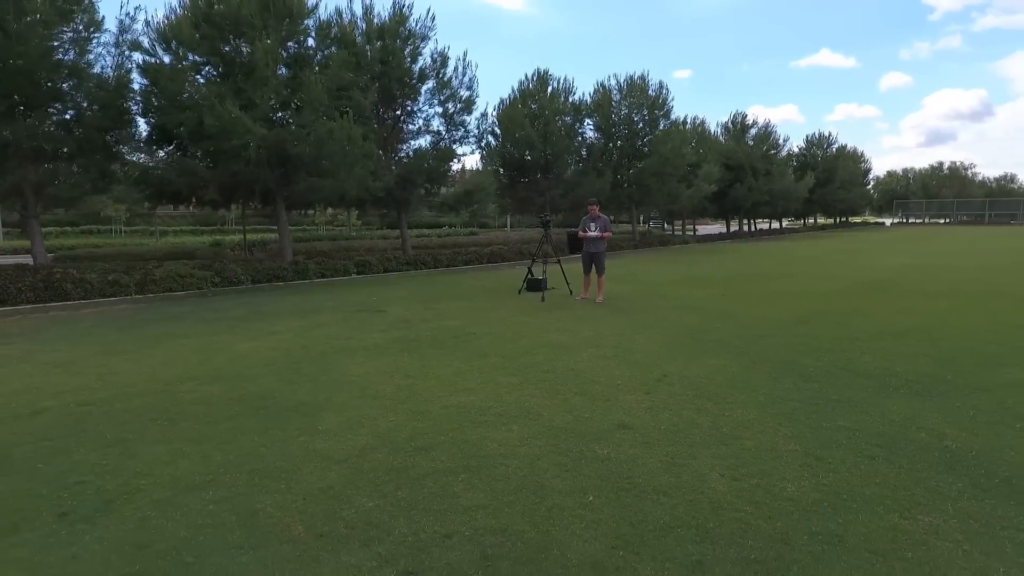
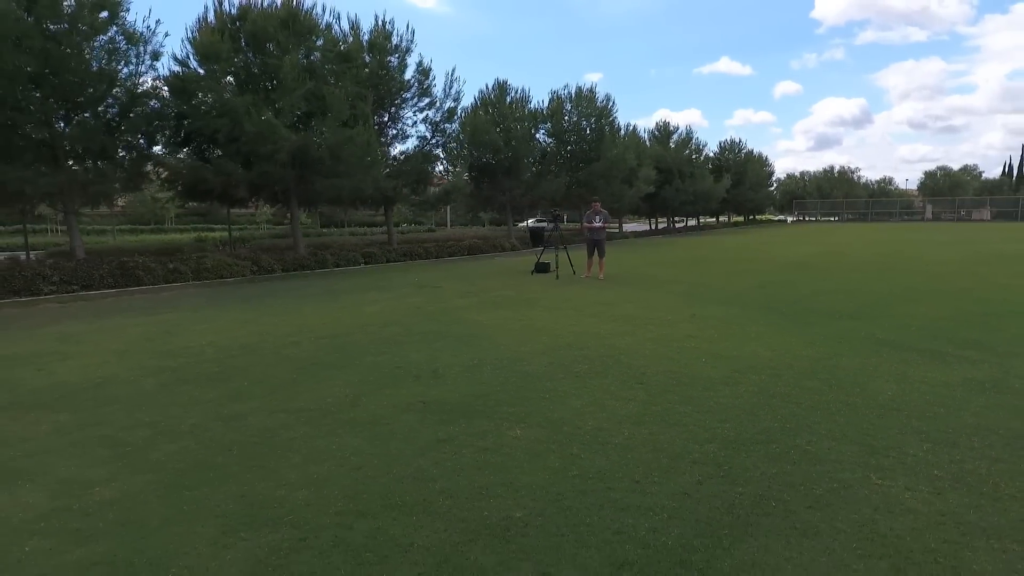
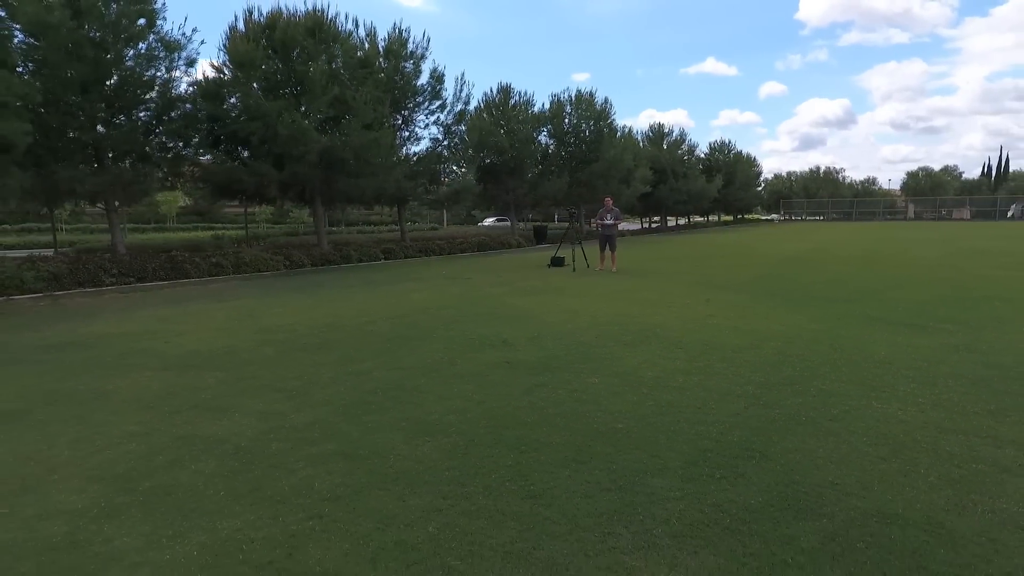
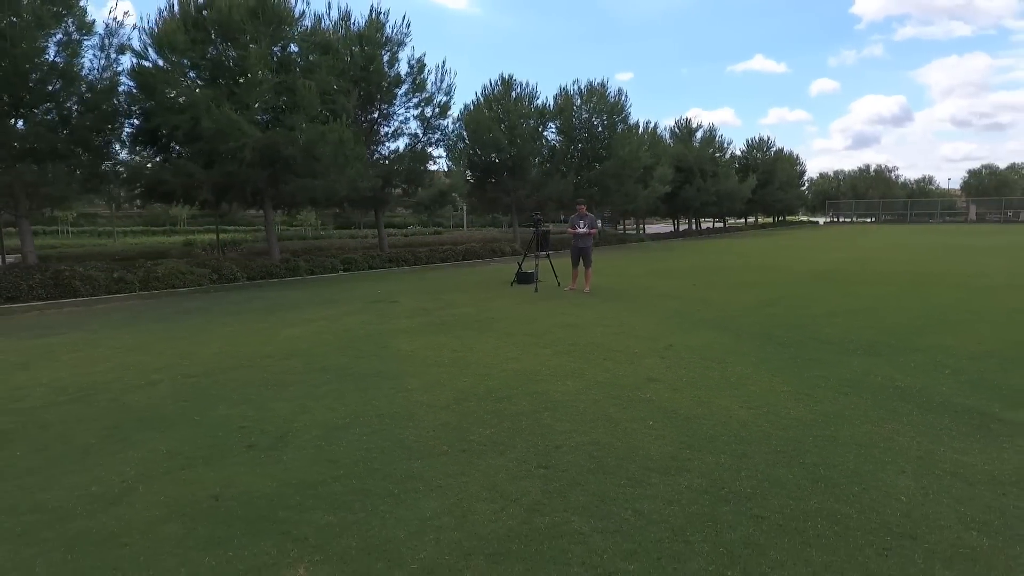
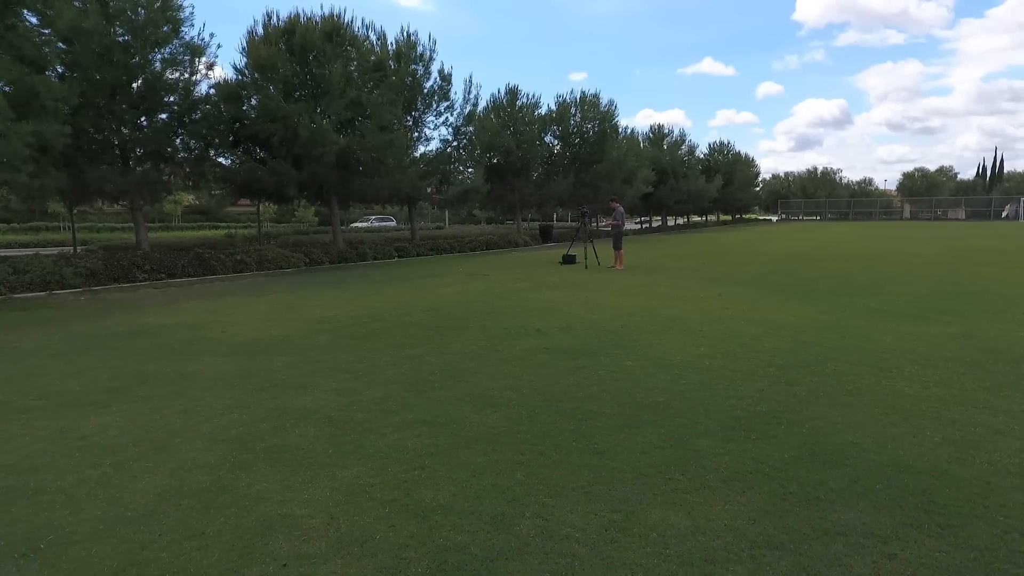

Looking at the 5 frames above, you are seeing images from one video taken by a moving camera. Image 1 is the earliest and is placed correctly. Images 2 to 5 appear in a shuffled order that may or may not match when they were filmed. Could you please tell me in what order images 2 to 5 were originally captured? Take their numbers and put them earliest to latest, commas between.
4, 2, 3, 5
